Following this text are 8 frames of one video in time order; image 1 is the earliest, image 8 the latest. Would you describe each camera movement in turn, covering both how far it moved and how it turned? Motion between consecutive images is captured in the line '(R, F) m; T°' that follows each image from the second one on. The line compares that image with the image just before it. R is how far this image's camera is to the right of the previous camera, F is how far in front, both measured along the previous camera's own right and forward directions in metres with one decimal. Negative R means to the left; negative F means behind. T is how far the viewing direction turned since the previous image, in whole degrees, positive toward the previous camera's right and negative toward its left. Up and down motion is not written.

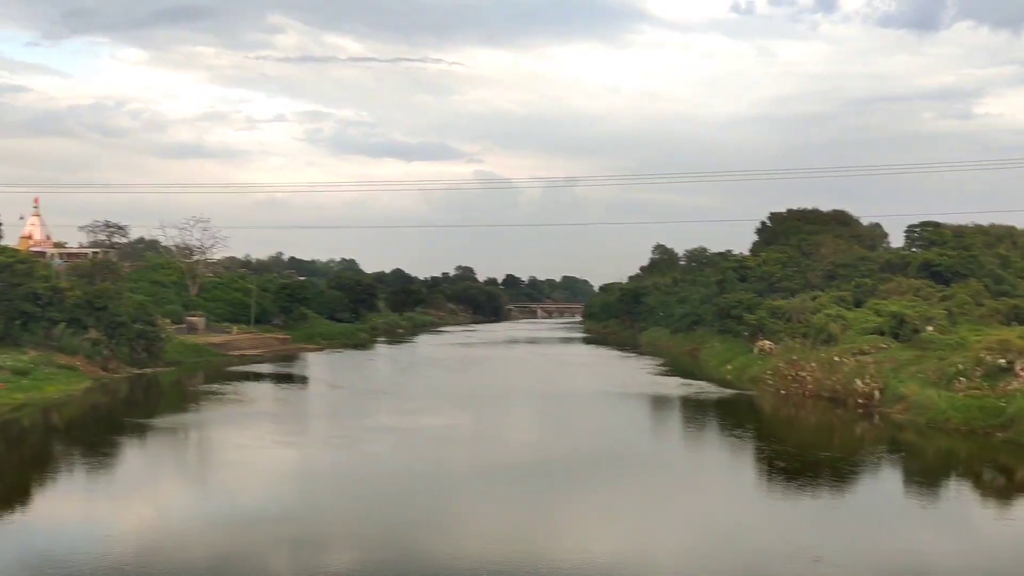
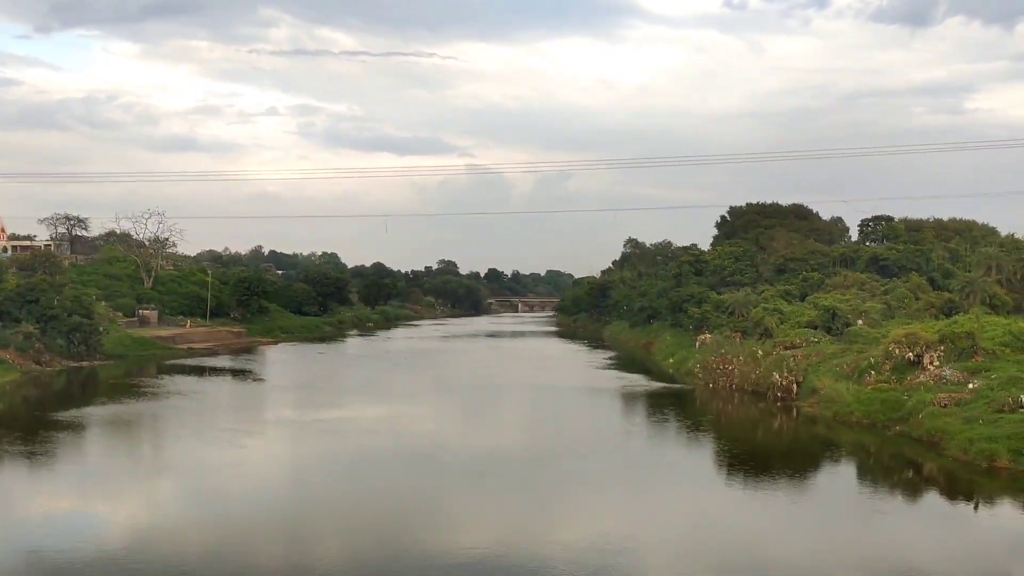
(+2.4, 0.0) m; +1°
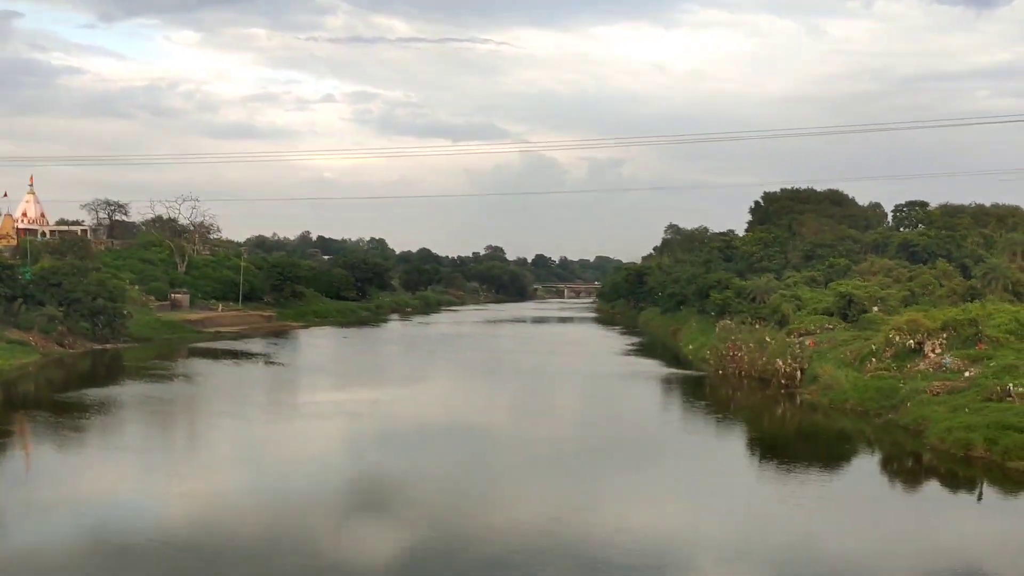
(+1.9, +0.1) m; -4°
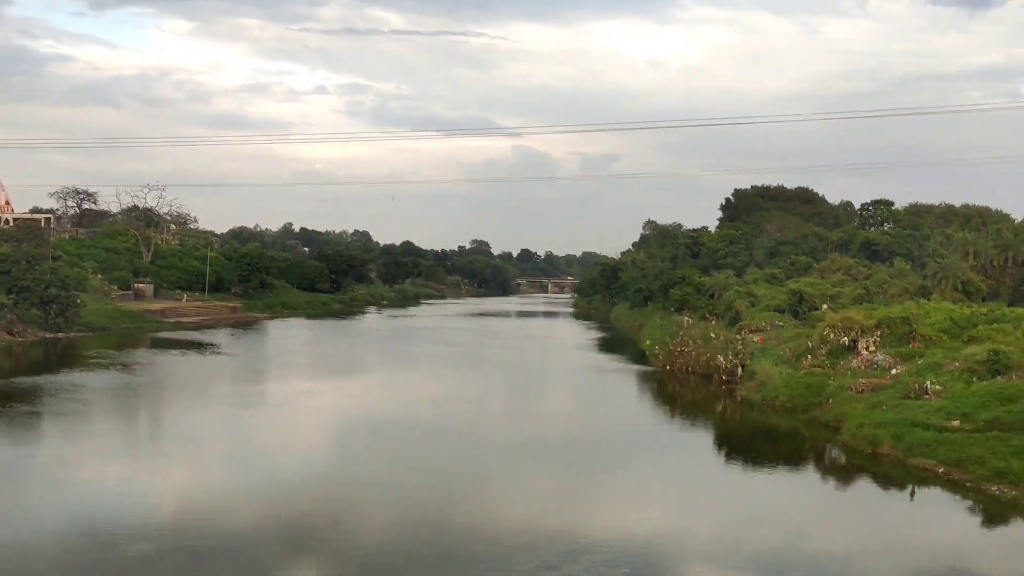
(+1.6, 0.0) m; +1°
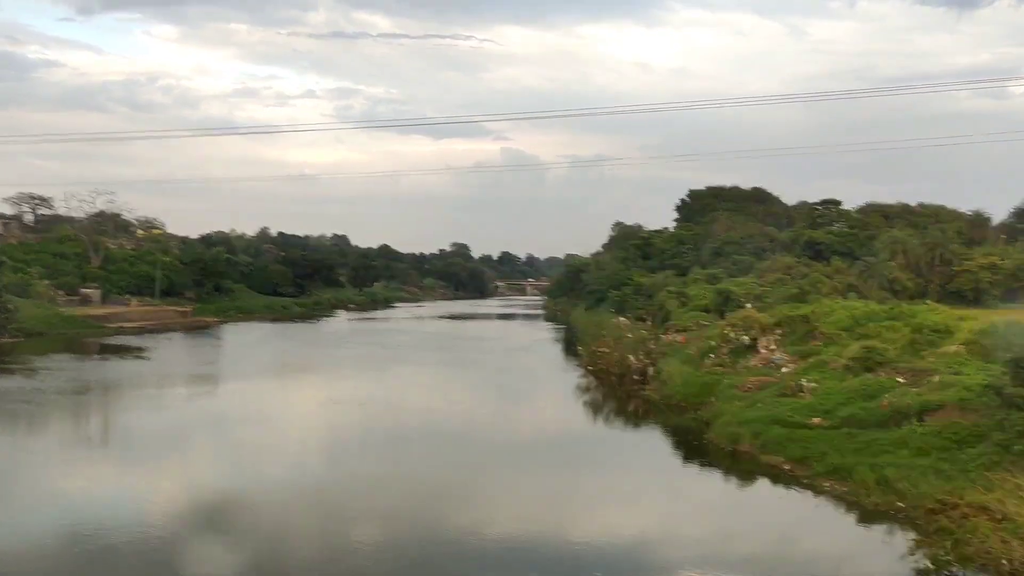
(+2.6, -0.1) m; +1°
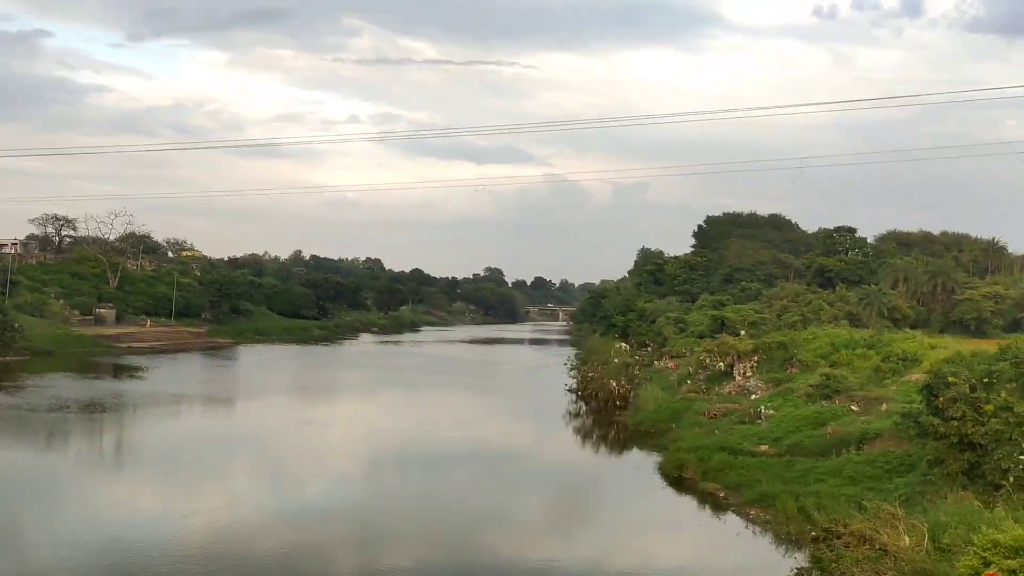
(+1.9, -0.1) m; -3°
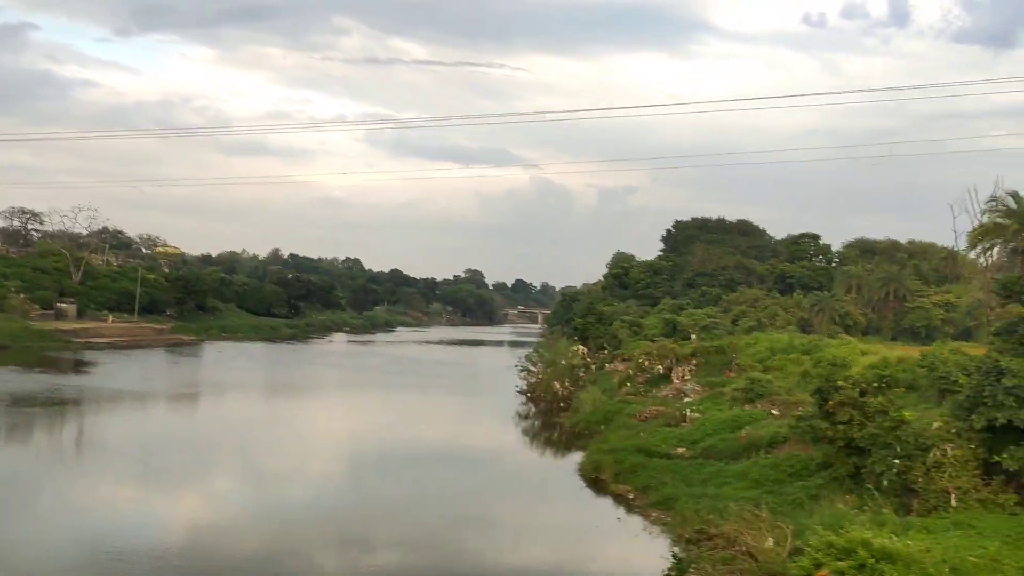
(+1.3, +0.1) m; +1°
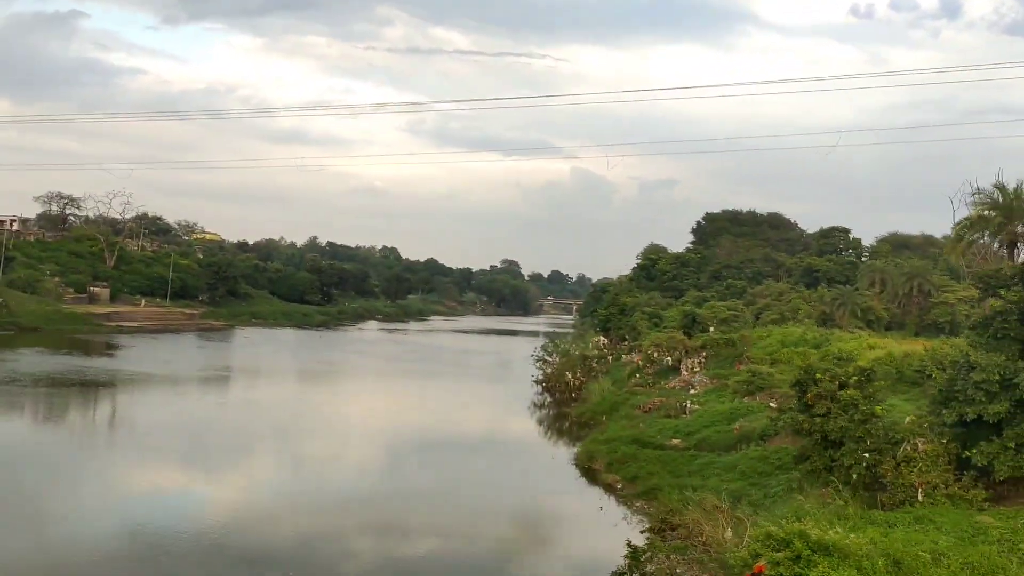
(+0.9, -0.1) m; -3°
